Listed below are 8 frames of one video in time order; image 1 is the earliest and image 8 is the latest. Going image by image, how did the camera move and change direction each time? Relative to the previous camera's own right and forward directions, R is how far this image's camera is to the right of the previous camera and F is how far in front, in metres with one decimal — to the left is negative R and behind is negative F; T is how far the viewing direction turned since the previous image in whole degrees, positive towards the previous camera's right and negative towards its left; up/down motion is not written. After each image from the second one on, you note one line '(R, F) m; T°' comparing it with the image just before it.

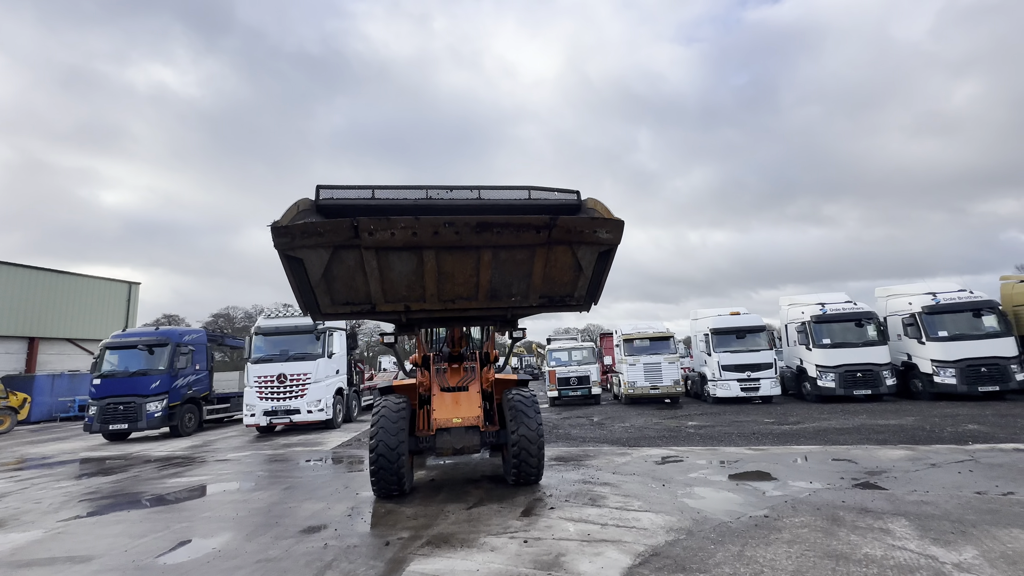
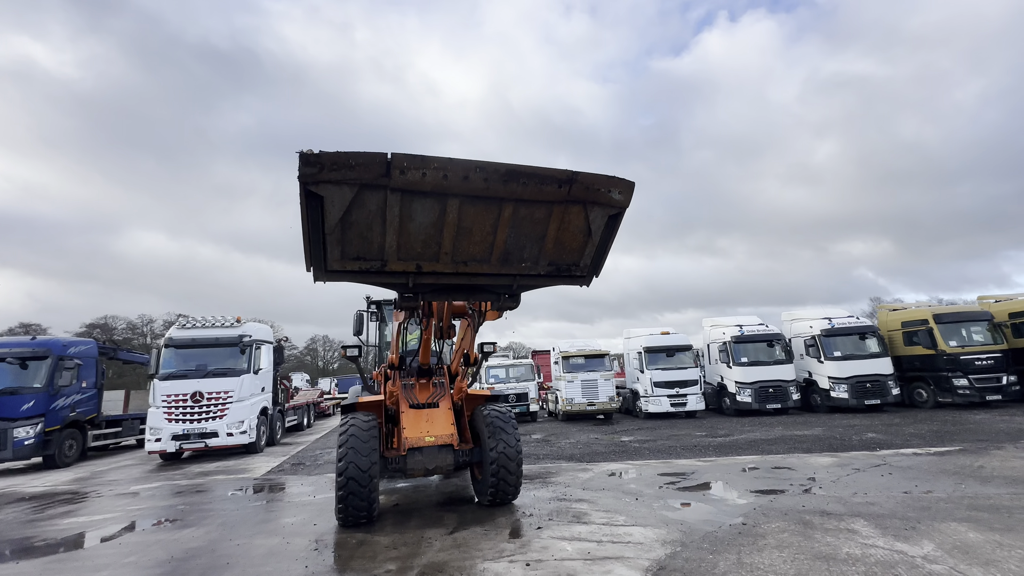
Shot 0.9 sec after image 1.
(-0.7, +0.2) m; +10°
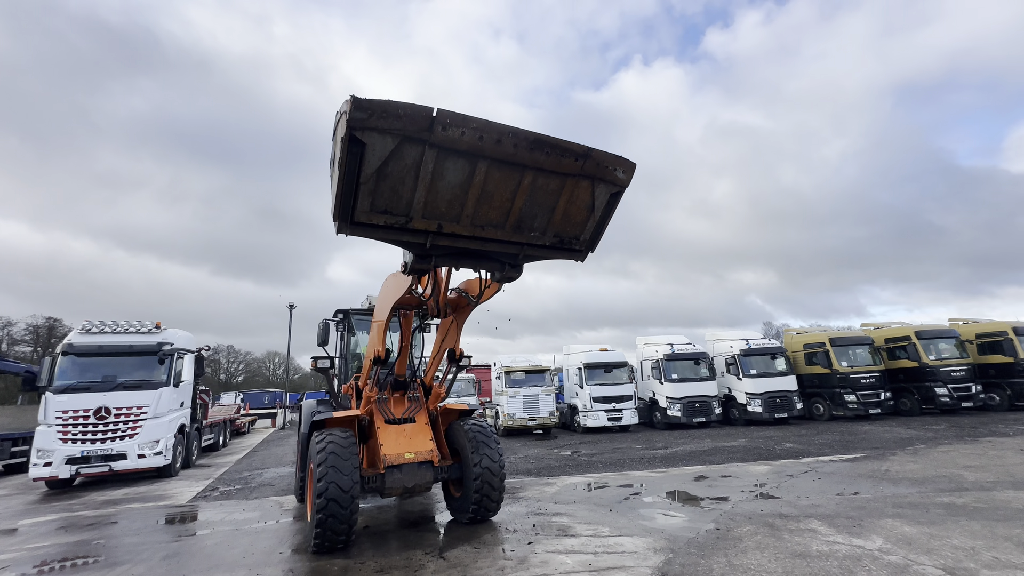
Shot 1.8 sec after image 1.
(-0.8, 0.0) m; +10°
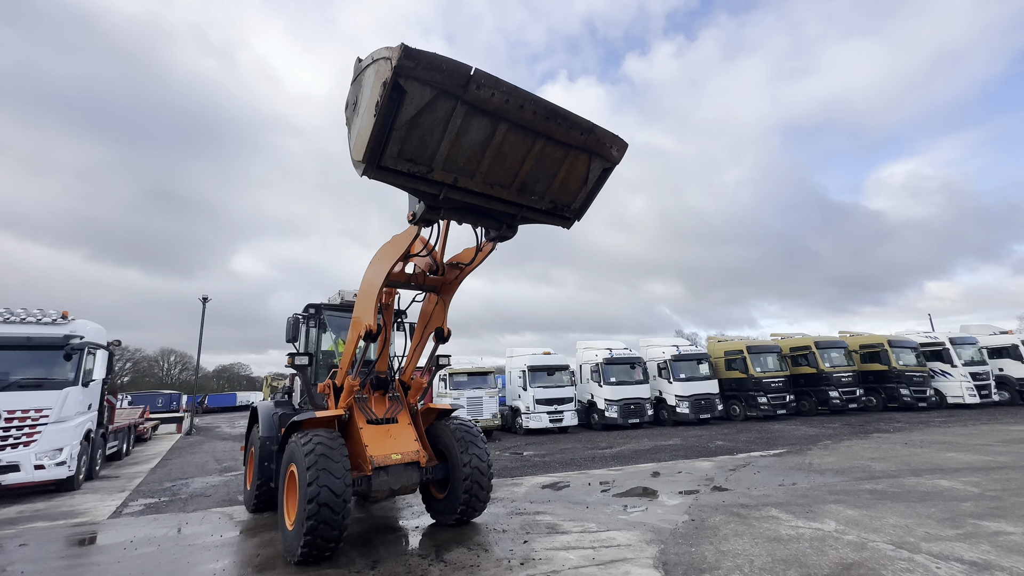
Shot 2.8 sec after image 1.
(-0.8, 0.0) m; +9°
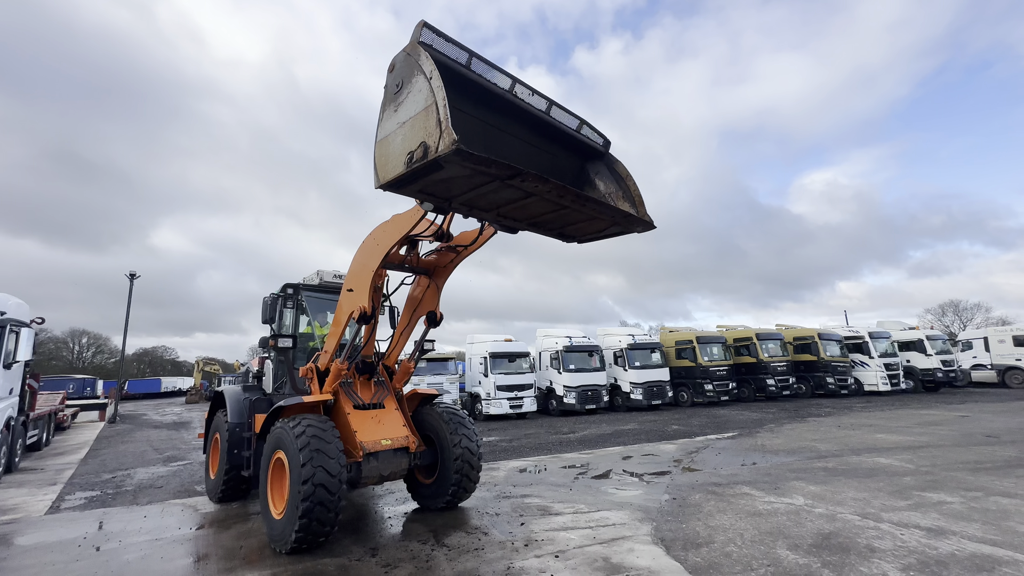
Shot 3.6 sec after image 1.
(-0.6, +0.1) m; +7°
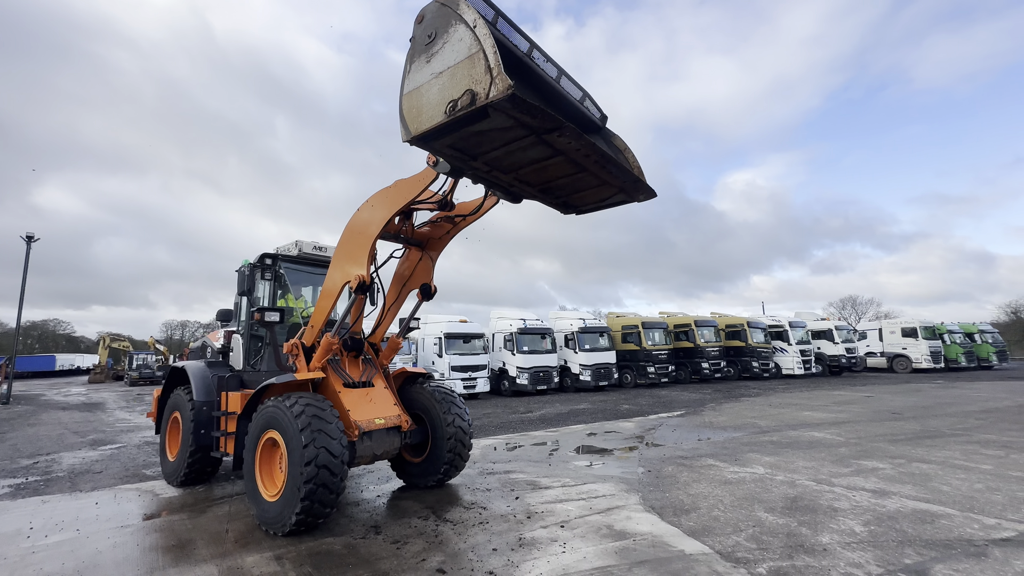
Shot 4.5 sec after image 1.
(-0.7, 0.0) m; +8°
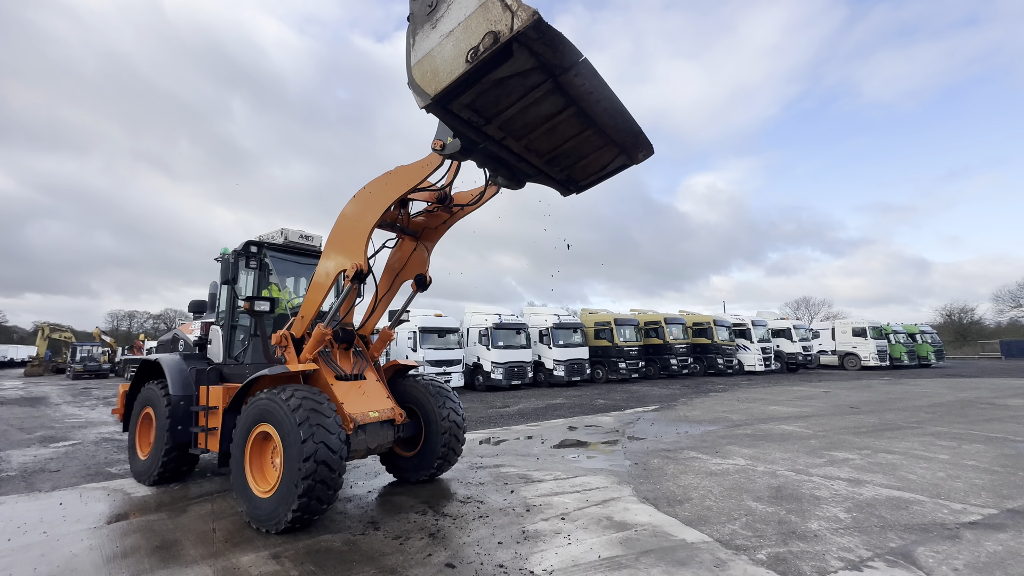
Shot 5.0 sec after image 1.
(-0.3, 0.0) m; +4°
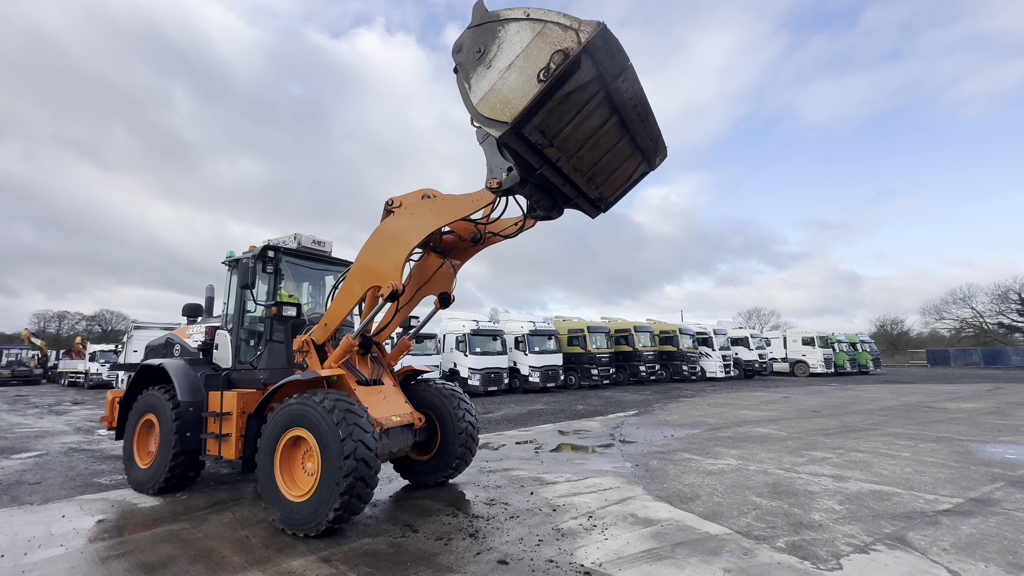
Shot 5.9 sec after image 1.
(-0.7, -0.2) m; +5°
